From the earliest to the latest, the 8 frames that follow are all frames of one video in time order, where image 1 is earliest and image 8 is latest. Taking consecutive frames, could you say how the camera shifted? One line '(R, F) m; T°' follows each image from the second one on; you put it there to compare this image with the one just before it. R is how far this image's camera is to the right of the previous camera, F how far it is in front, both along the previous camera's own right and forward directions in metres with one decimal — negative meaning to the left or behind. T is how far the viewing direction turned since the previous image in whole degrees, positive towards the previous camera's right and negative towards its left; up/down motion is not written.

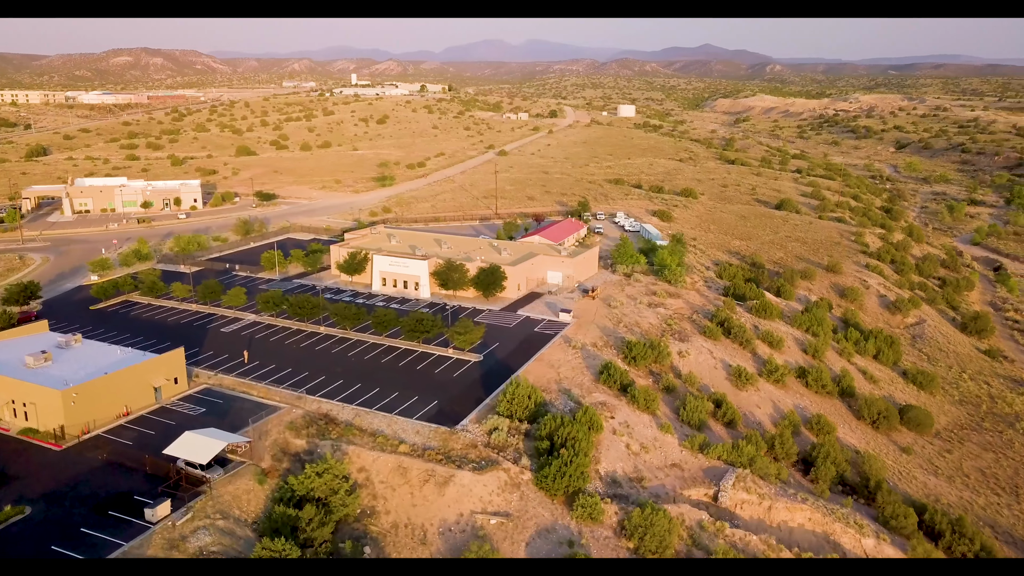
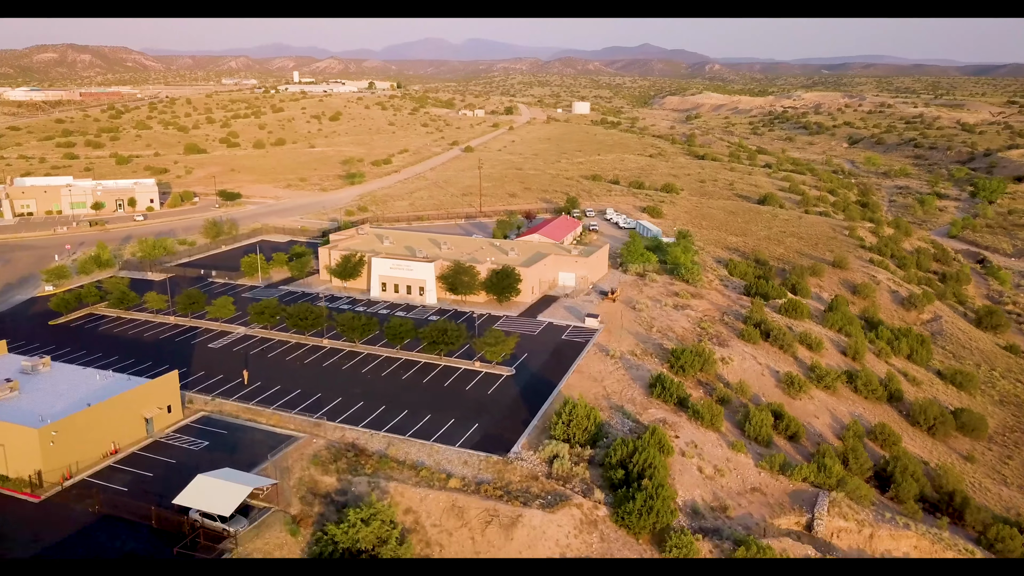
(-4.5, +4.6) m; +4°
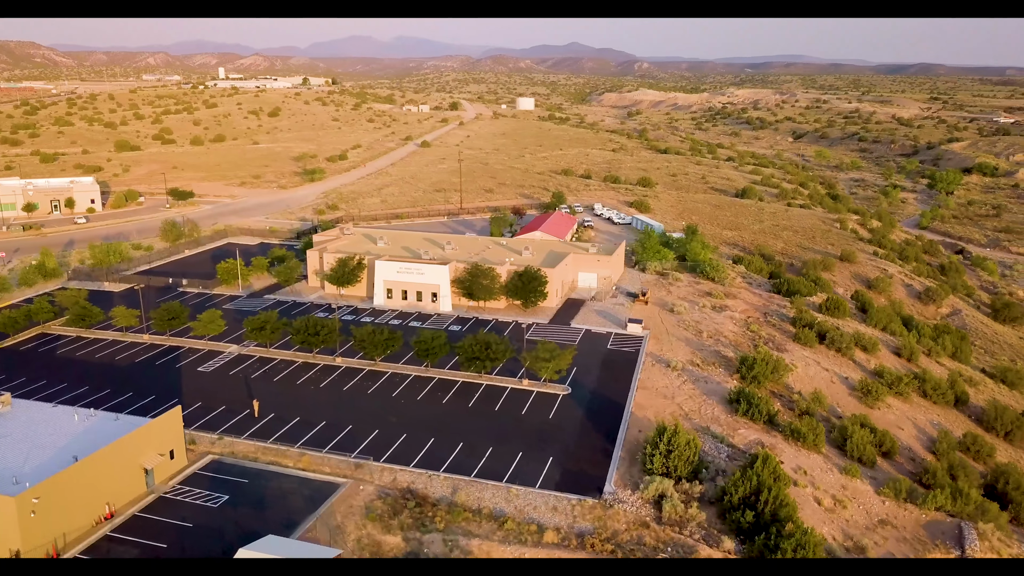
(-5.2, +5.5) m; +5°
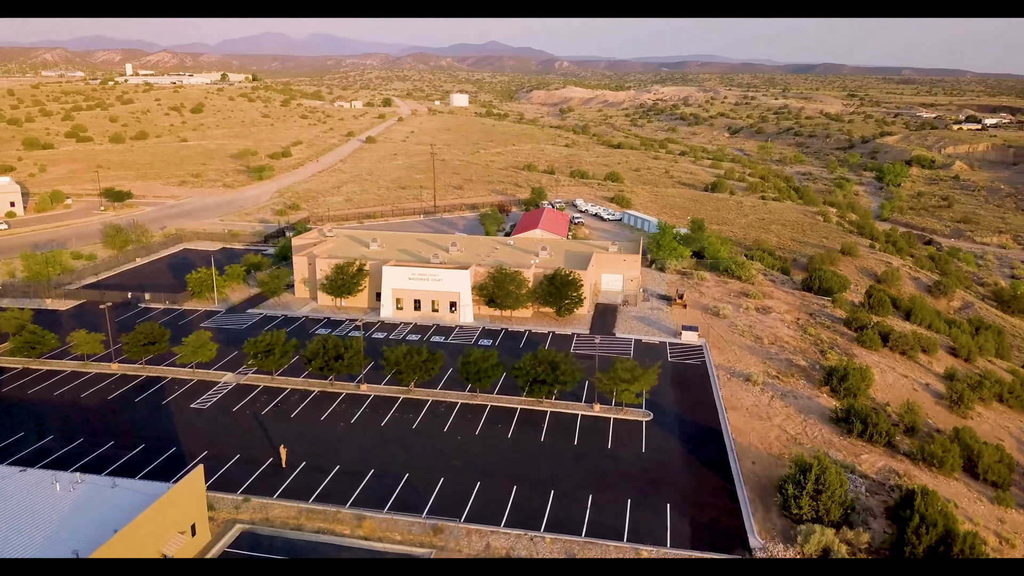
(-5.3, +5.6) m; +6°
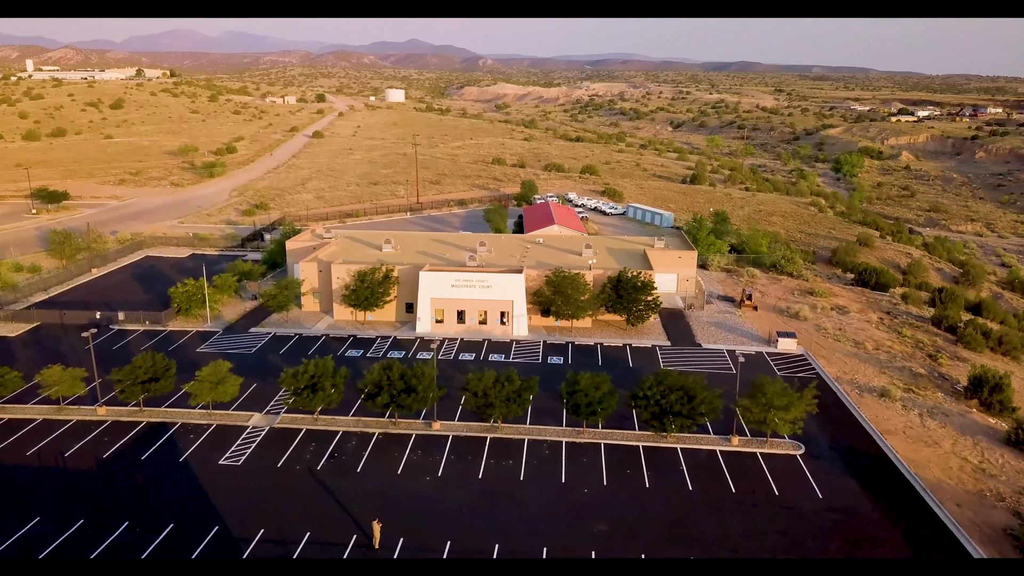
(-5.7, +6.0) m; +5°
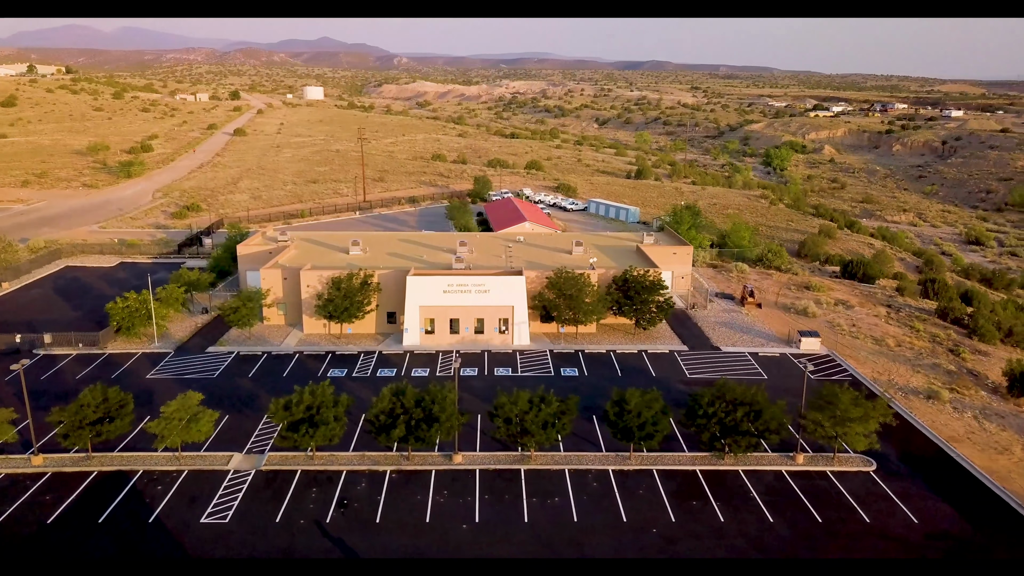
(-3.0, +3.6) m; +6°
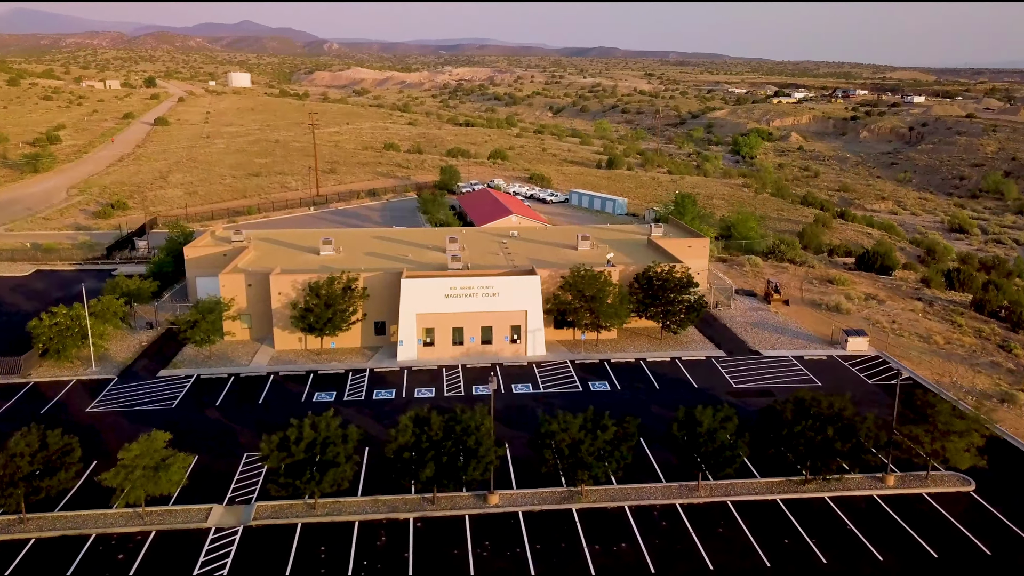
(-2.0, +3.7) m; +3°
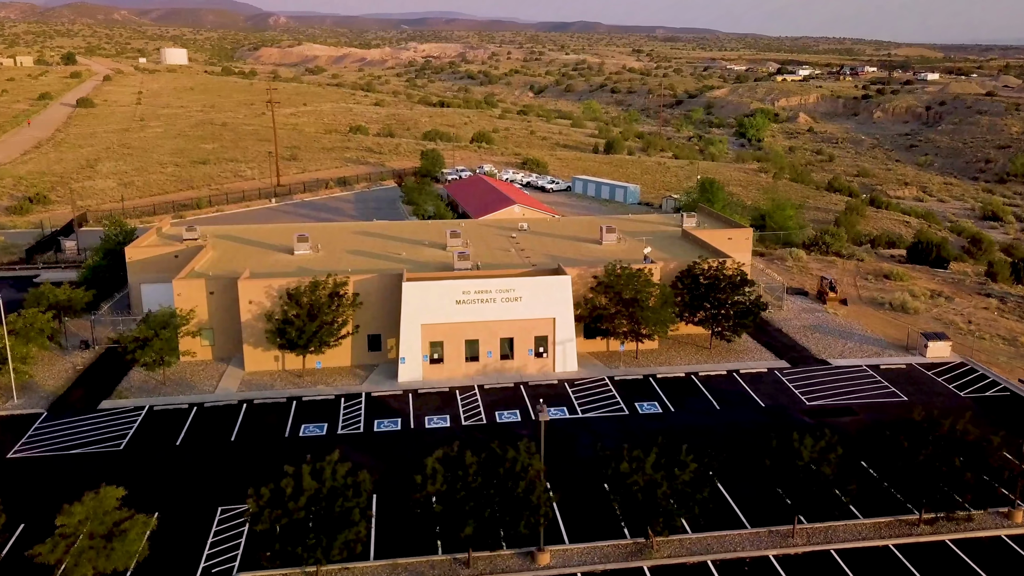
(-0.8, +3.7) m; 0°
